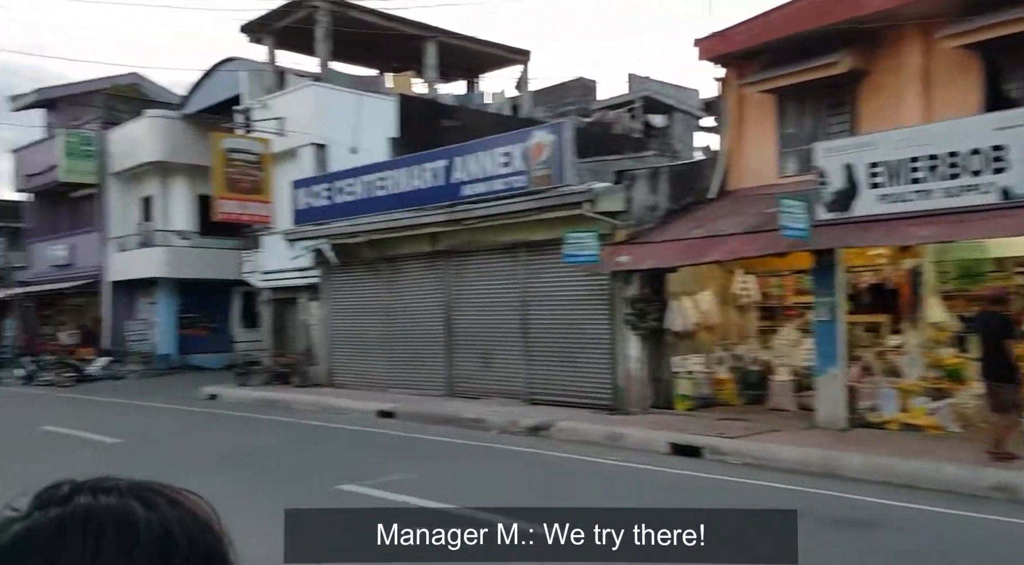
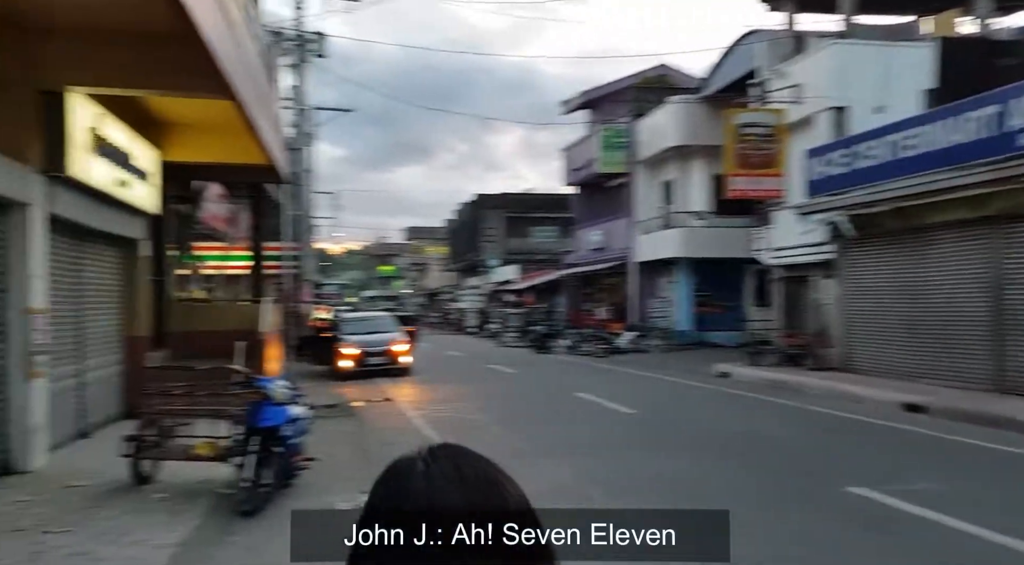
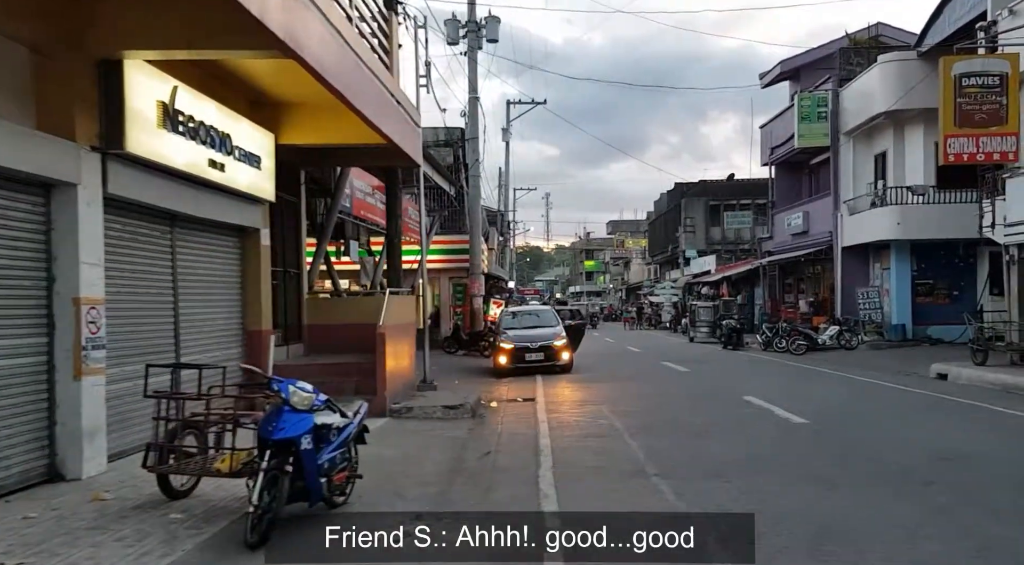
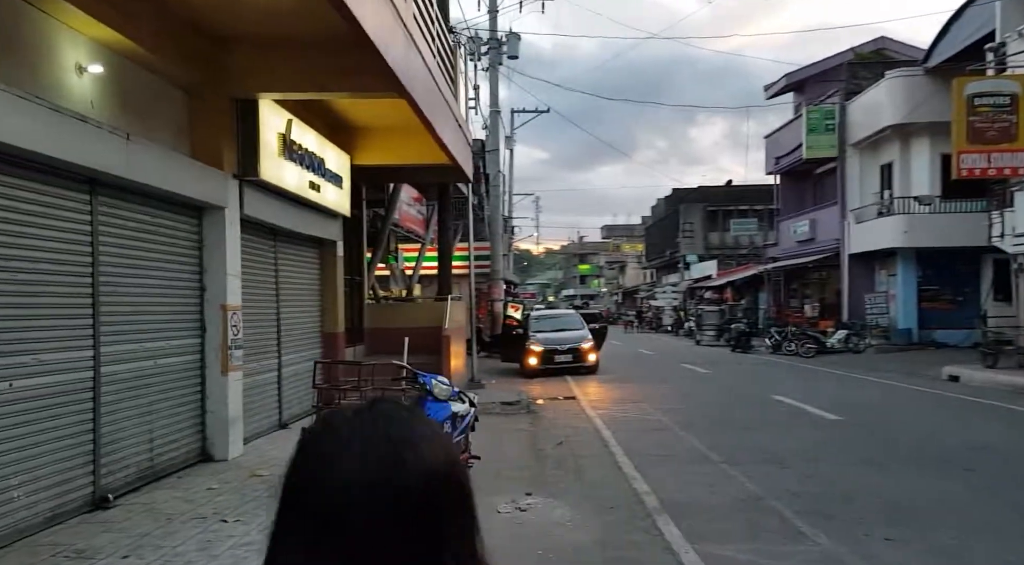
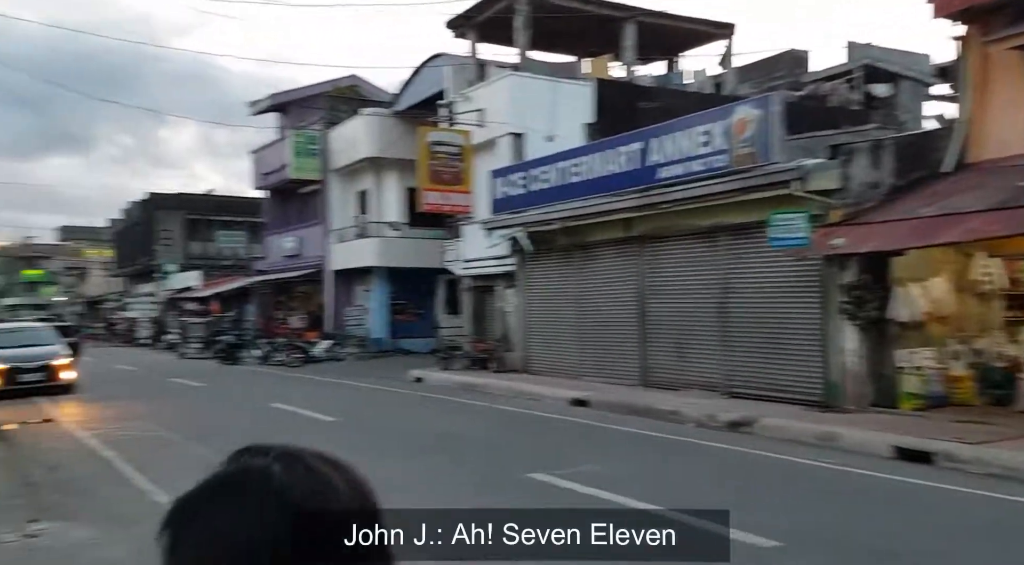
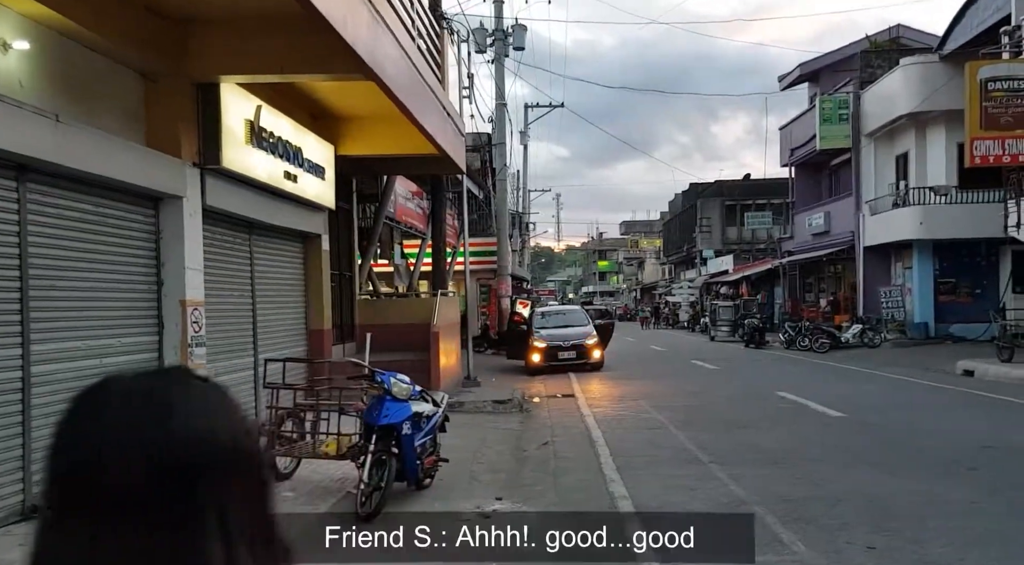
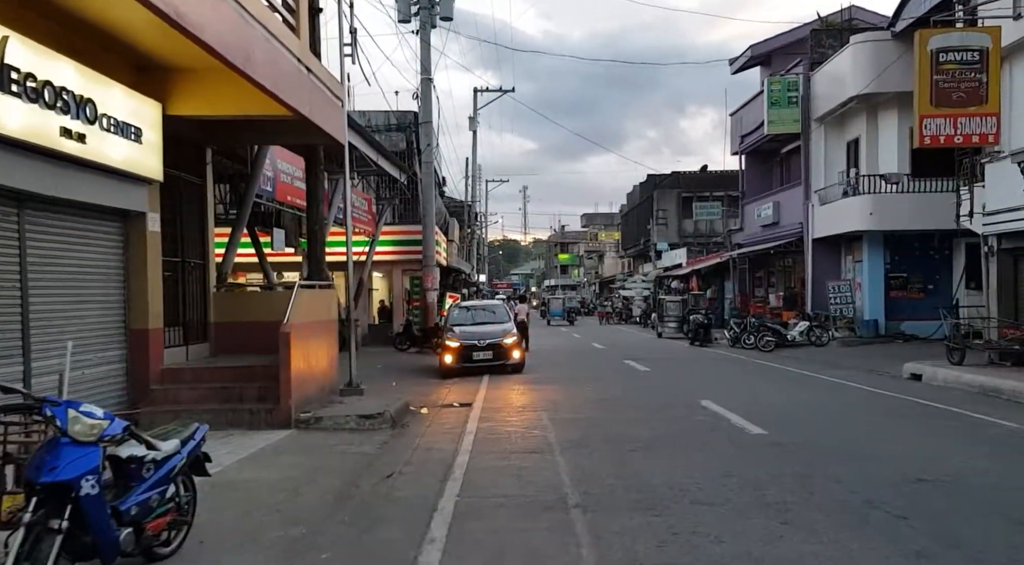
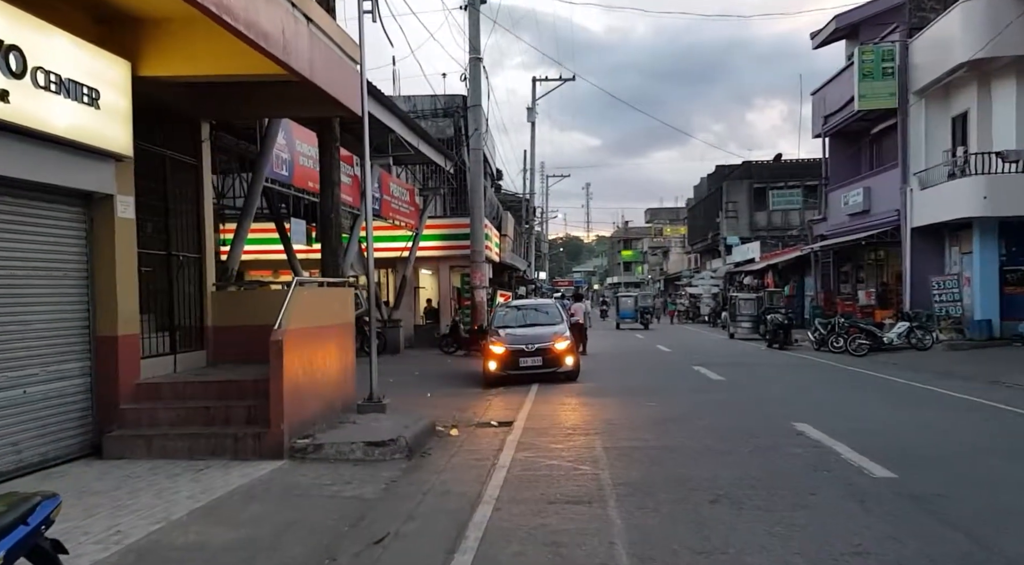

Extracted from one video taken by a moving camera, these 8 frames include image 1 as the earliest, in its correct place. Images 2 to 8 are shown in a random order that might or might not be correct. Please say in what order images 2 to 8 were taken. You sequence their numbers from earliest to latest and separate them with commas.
5, 2, 4, 6, 3, 7, 8
